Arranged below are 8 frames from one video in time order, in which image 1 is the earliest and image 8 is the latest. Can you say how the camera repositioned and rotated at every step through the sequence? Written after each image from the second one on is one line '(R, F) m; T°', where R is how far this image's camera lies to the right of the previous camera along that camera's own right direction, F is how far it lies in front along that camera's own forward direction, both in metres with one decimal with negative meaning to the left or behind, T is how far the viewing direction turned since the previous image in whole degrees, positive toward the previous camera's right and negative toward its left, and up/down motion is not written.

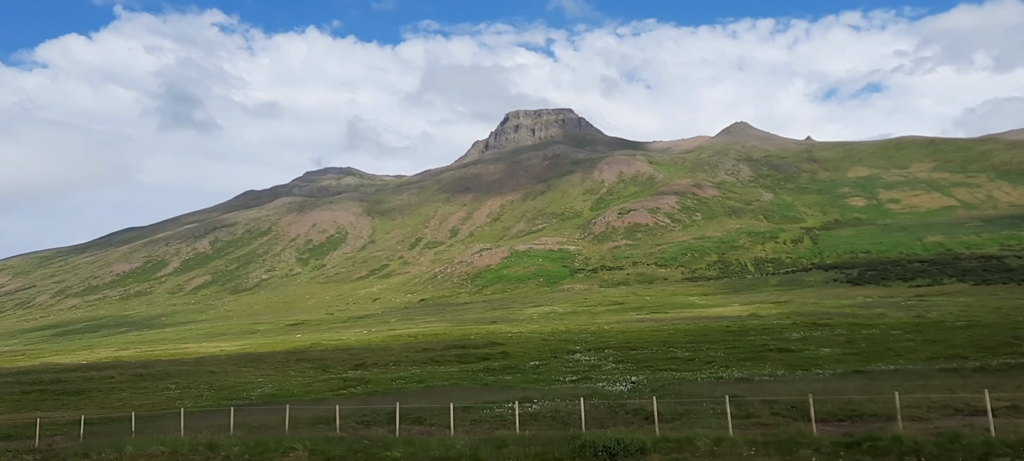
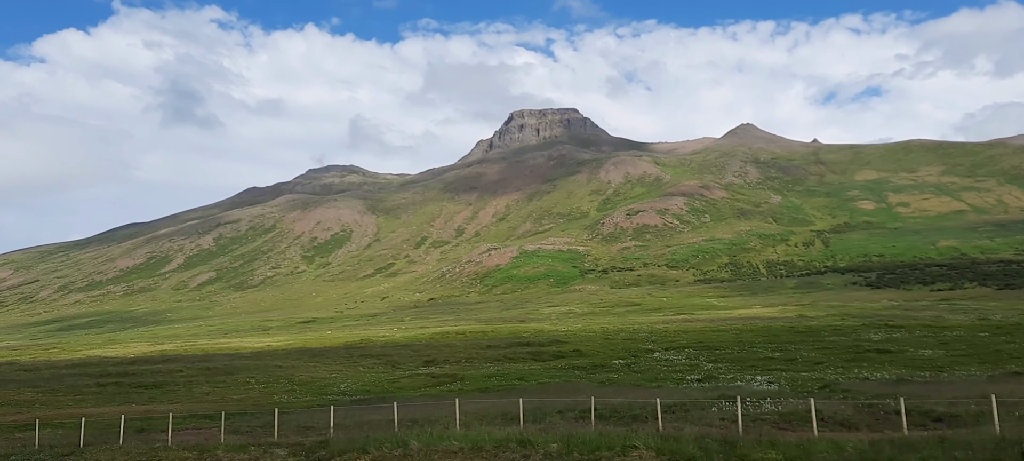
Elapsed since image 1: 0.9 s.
(-3.6, +1.1) m; 0°
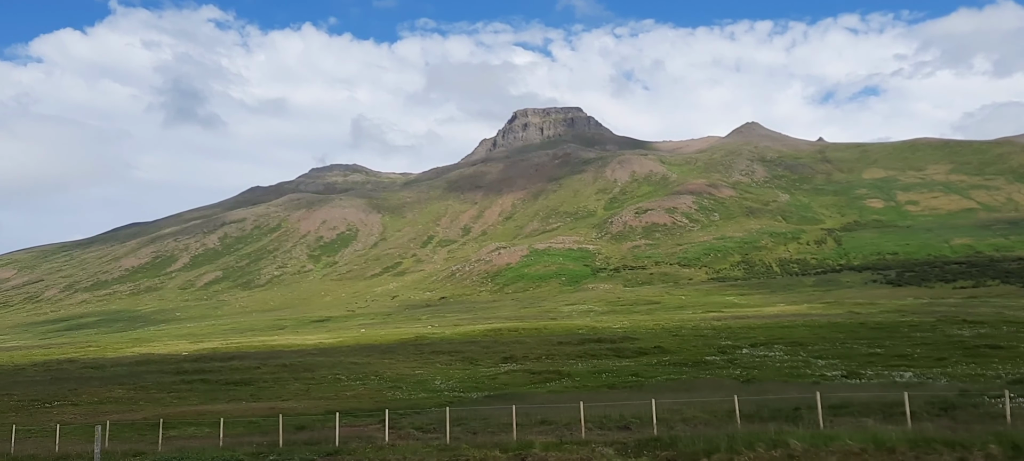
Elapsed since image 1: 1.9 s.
(-3.7, +1.0) m; 0°
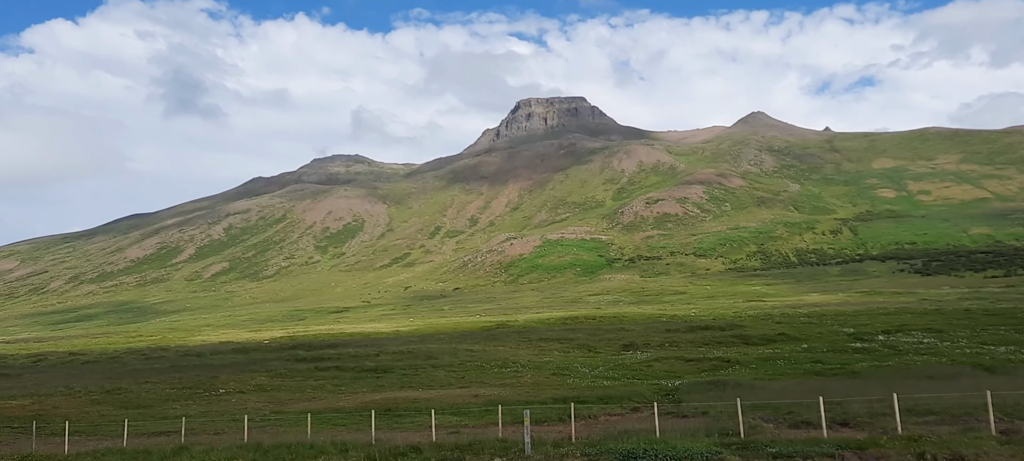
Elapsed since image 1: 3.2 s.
(-5.3, +1.5) m; 0°
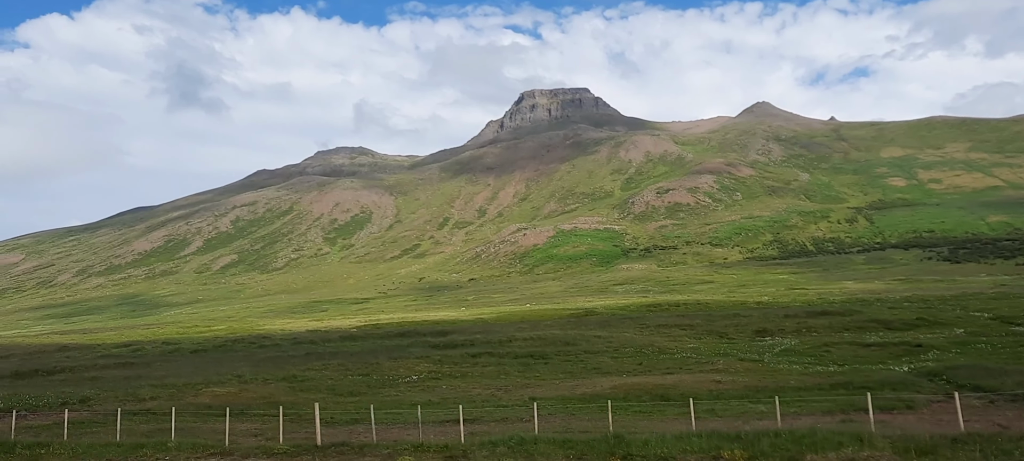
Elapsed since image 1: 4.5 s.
(-5.4, +1.4) m; 0°
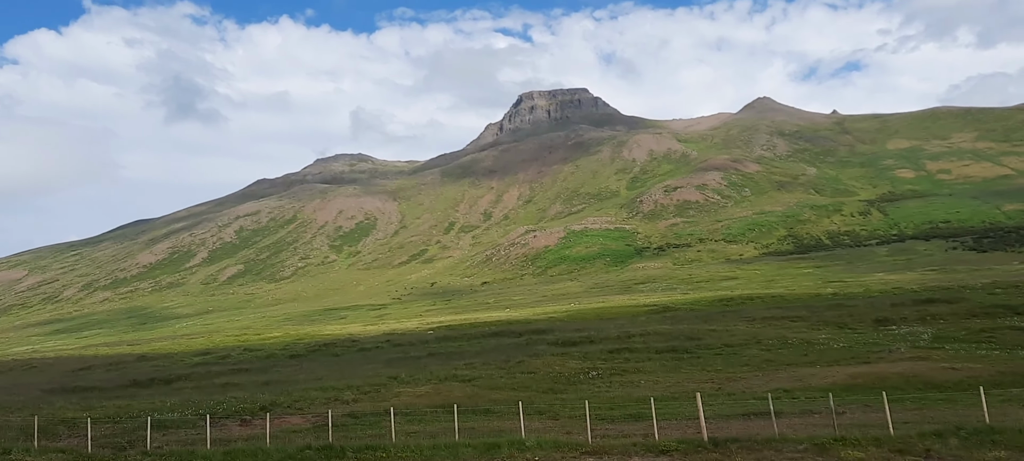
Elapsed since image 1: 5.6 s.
(-4.3, +1.1) m; 0°
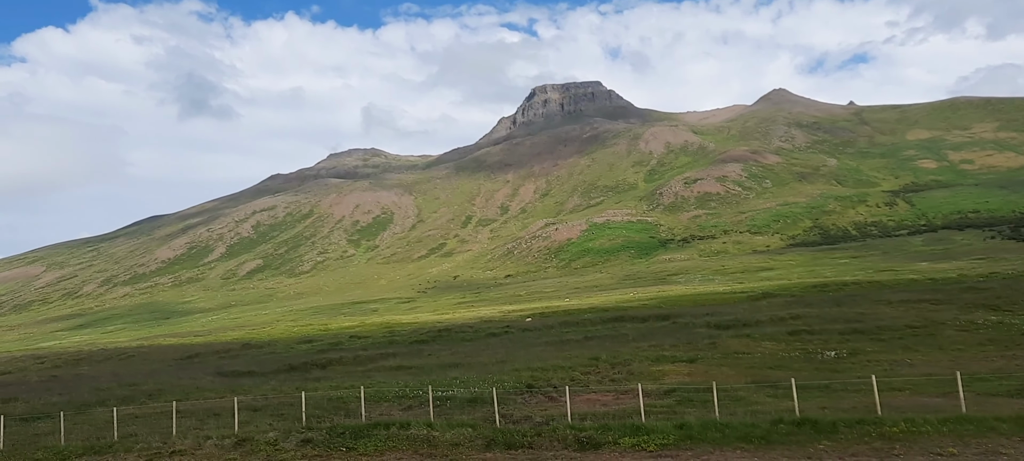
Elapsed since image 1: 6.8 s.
(-4.9, +1.0) m; -1°
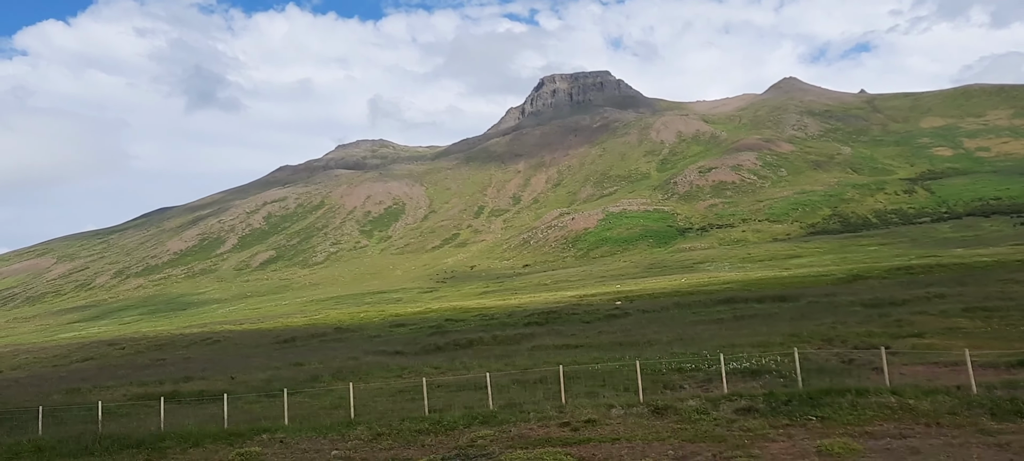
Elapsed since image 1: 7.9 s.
(-4.5, +0.9) m; 0°
